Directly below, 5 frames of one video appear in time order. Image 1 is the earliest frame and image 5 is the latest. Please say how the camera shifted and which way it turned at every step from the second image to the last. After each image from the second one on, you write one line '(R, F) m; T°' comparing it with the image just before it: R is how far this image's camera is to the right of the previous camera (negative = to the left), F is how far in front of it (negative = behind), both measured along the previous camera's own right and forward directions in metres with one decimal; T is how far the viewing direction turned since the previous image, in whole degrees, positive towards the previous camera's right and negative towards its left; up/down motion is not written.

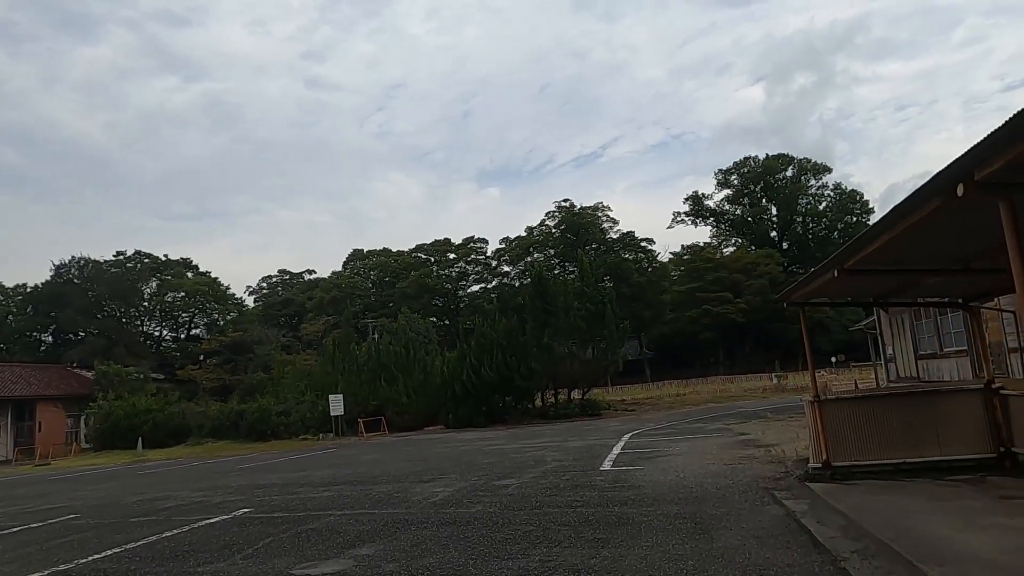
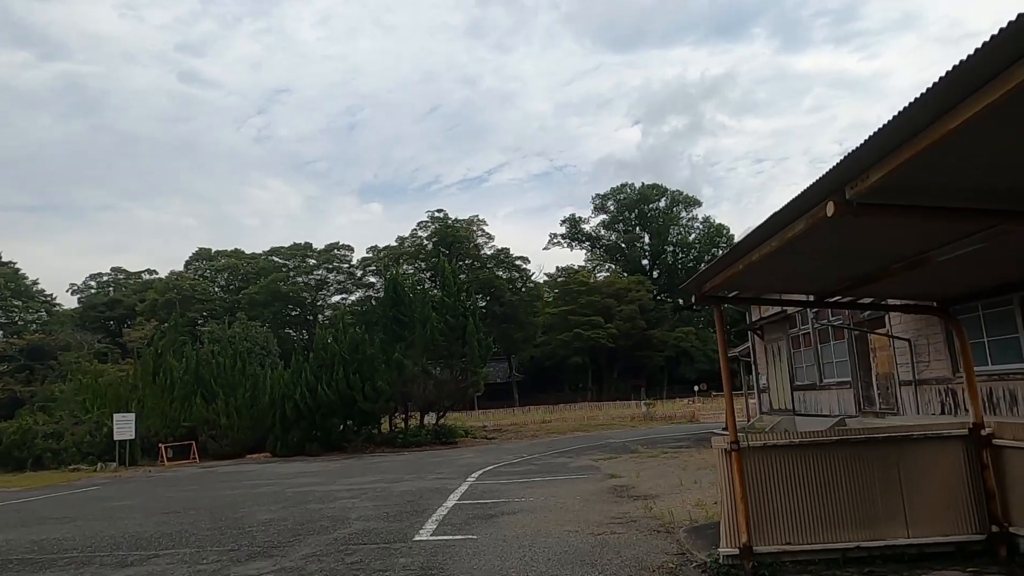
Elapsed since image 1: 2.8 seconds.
(+0.9, +2.9) m; +11°
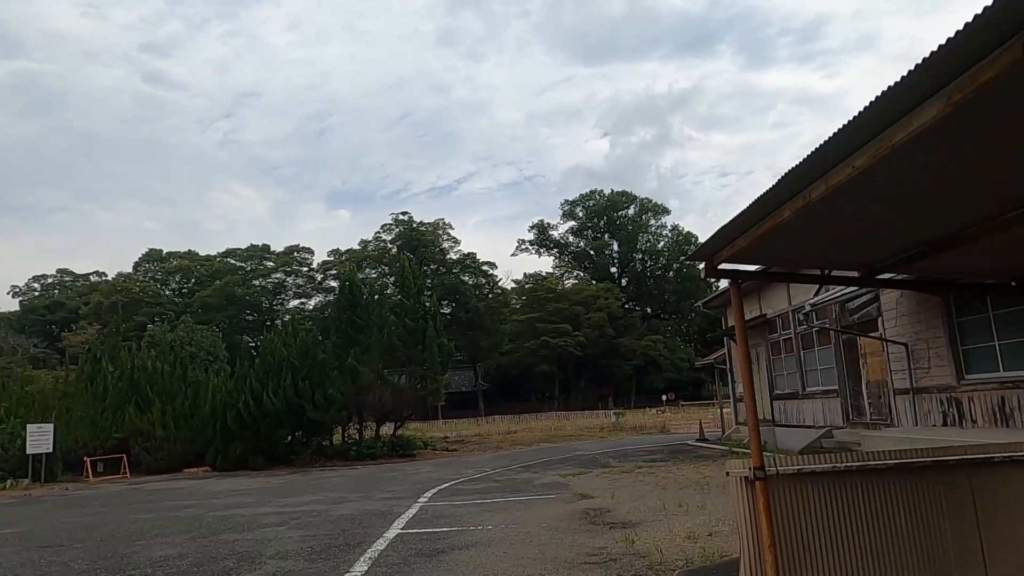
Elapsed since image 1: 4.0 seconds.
(+0.1, +1.3) m; +3°
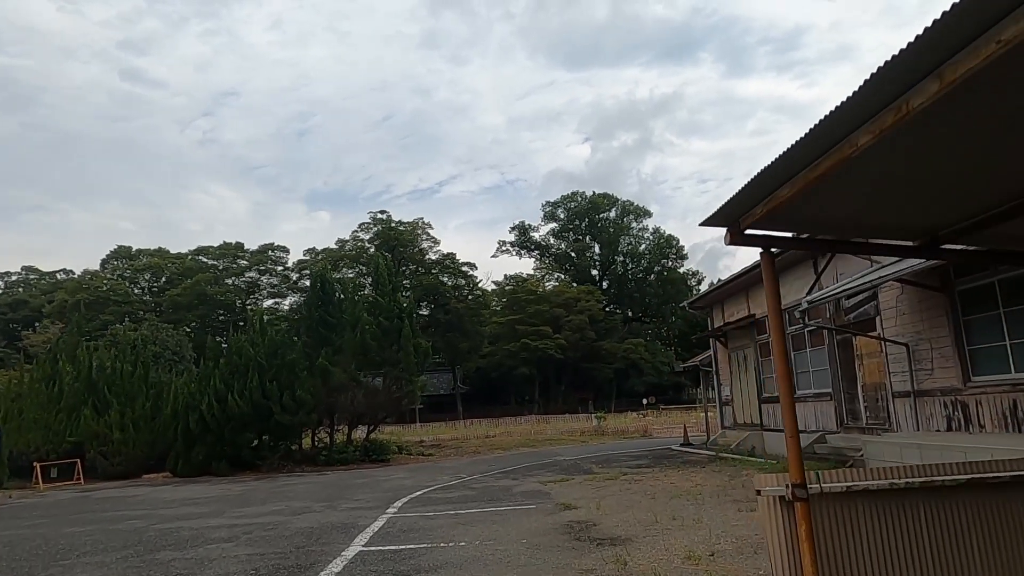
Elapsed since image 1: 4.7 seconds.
(0.0, +0.8) m; +2°
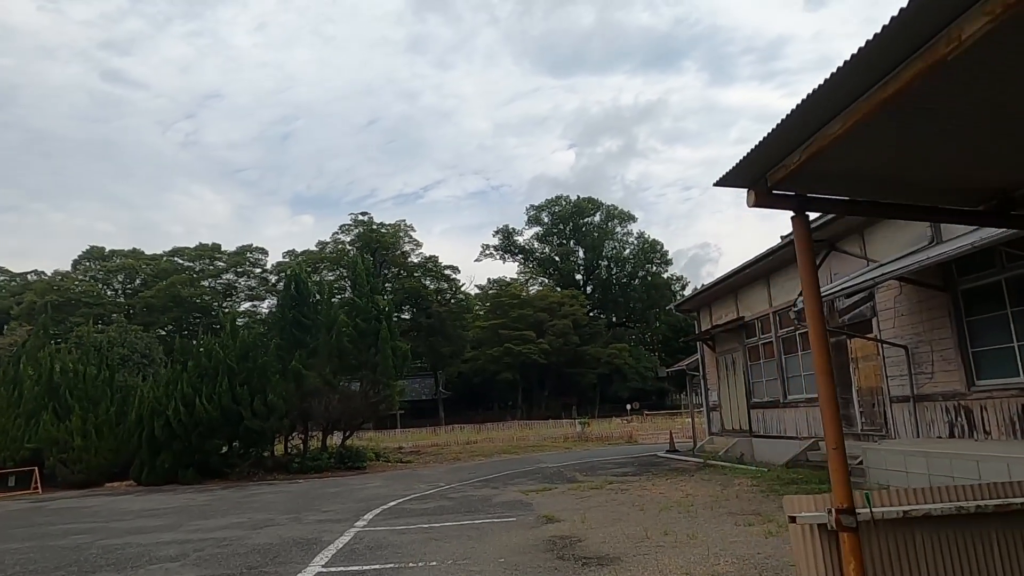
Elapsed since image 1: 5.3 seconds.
(+0.1, +0.6) m; +1°
